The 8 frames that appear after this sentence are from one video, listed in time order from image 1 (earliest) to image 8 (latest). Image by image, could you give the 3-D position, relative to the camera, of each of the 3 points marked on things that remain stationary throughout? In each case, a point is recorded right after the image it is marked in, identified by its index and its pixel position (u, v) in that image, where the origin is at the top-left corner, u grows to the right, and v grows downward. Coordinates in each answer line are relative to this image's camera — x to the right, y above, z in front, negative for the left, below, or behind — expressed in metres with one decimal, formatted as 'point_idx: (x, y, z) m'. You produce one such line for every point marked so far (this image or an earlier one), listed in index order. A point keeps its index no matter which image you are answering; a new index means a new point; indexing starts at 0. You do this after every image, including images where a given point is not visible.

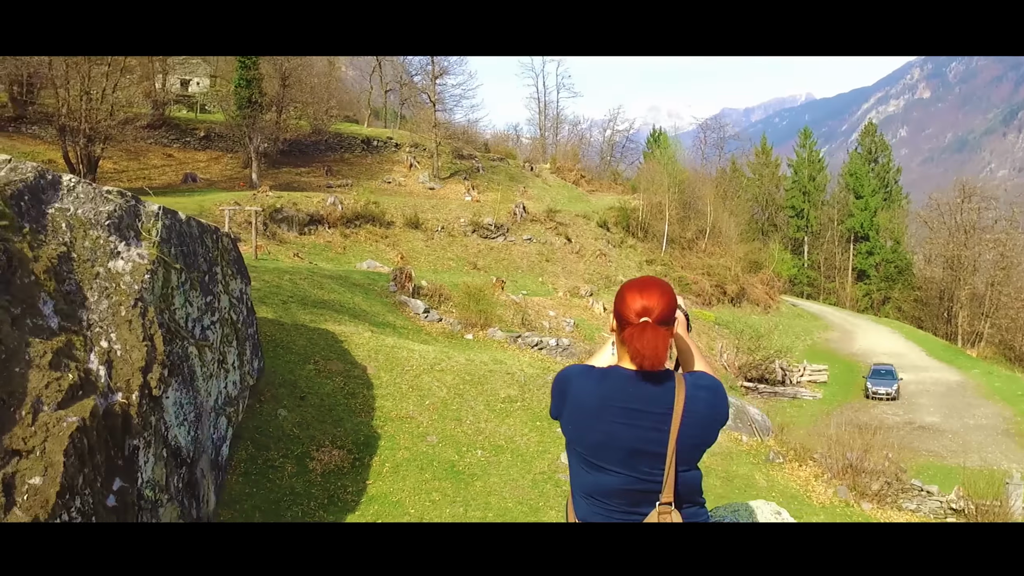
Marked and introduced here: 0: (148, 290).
0: (-3.3, 0.0, +8.2) m
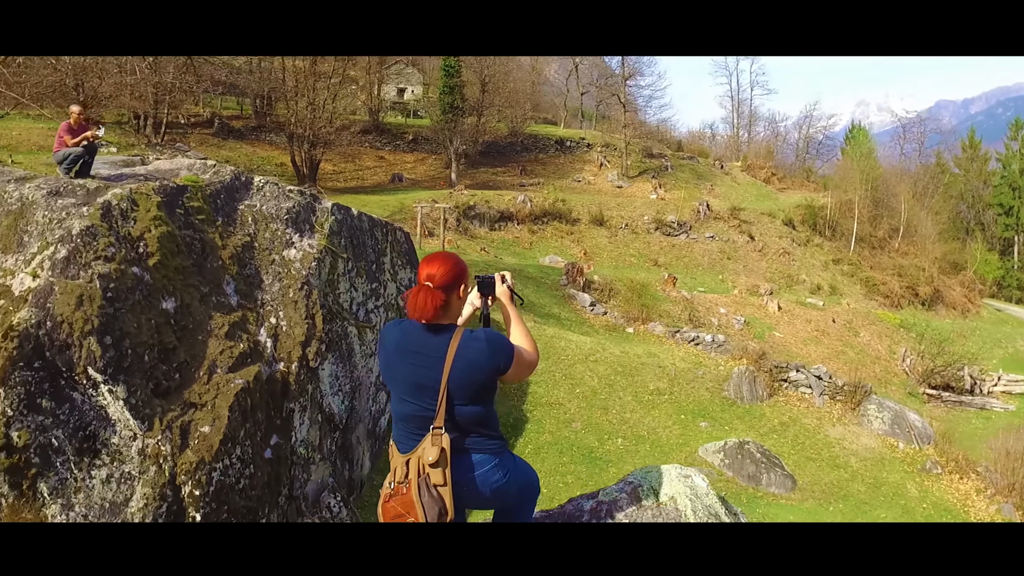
0: (-2.1, +0.1, +9.4) m
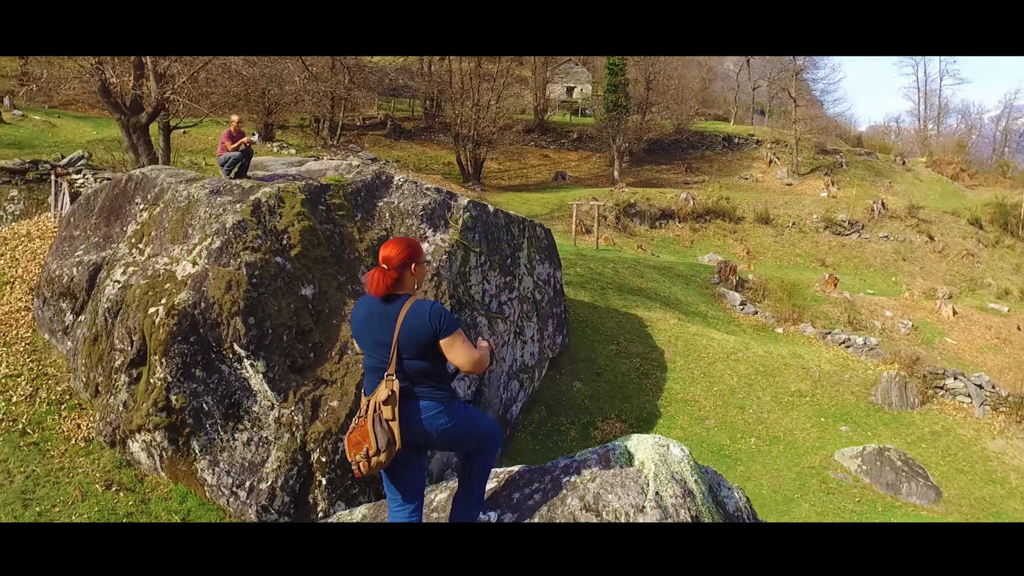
0: (-0.8, +0.2, +10.1) m
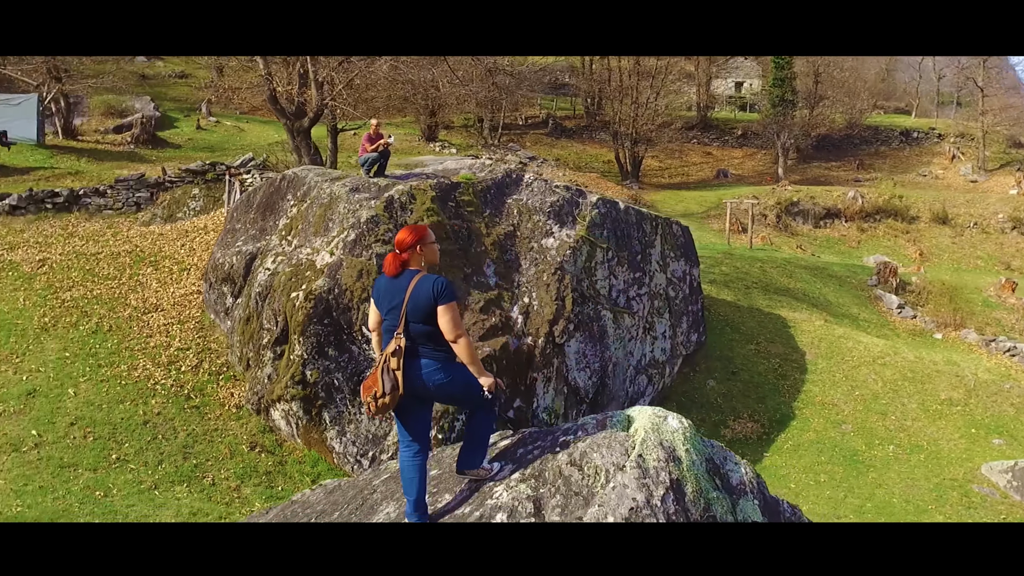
0: (+0.7, +0.3, +10.5) m
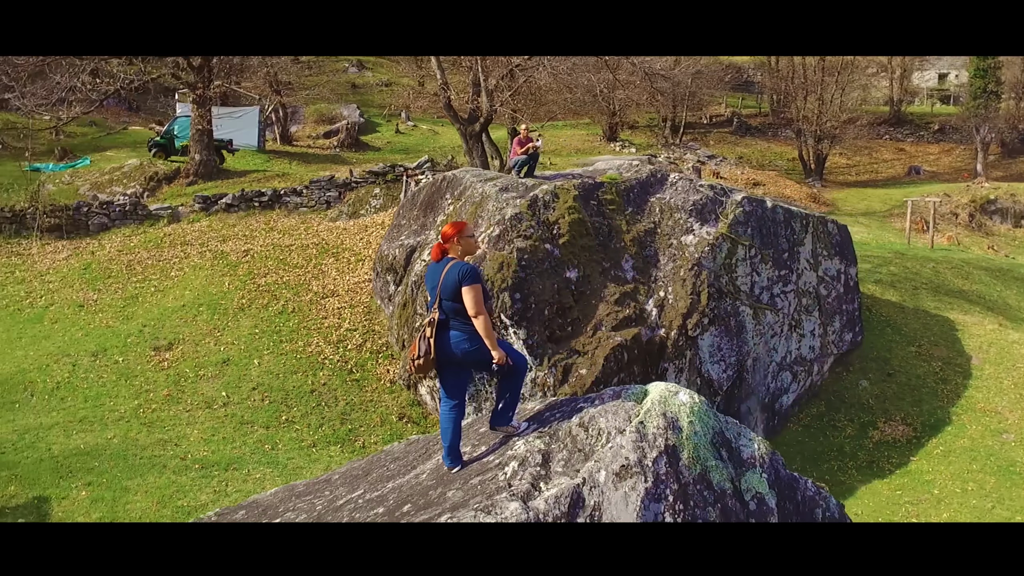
0: (+2.4, +0.4, +10.8) m
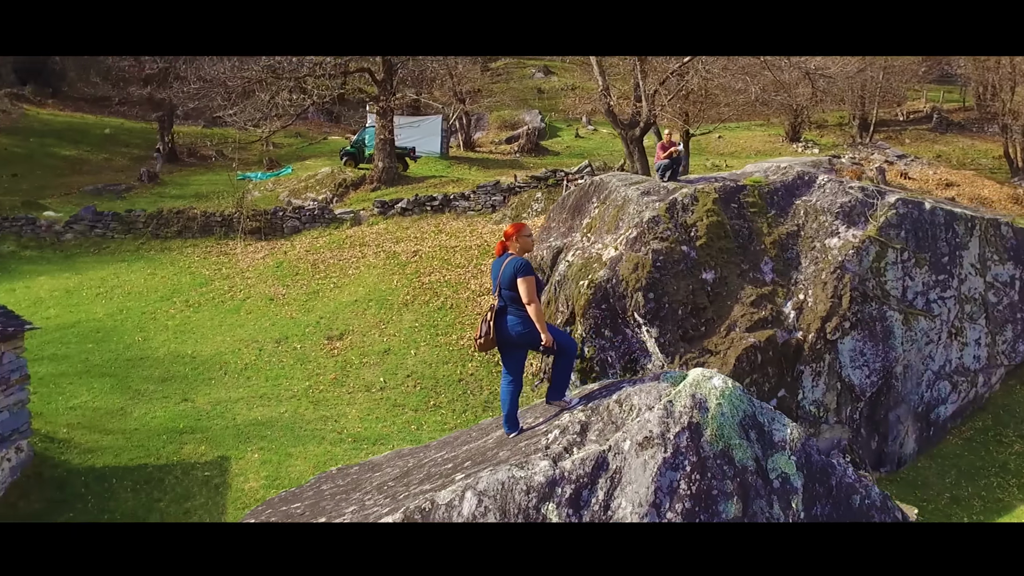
0: (+4.1, +0.3, +10.7) m
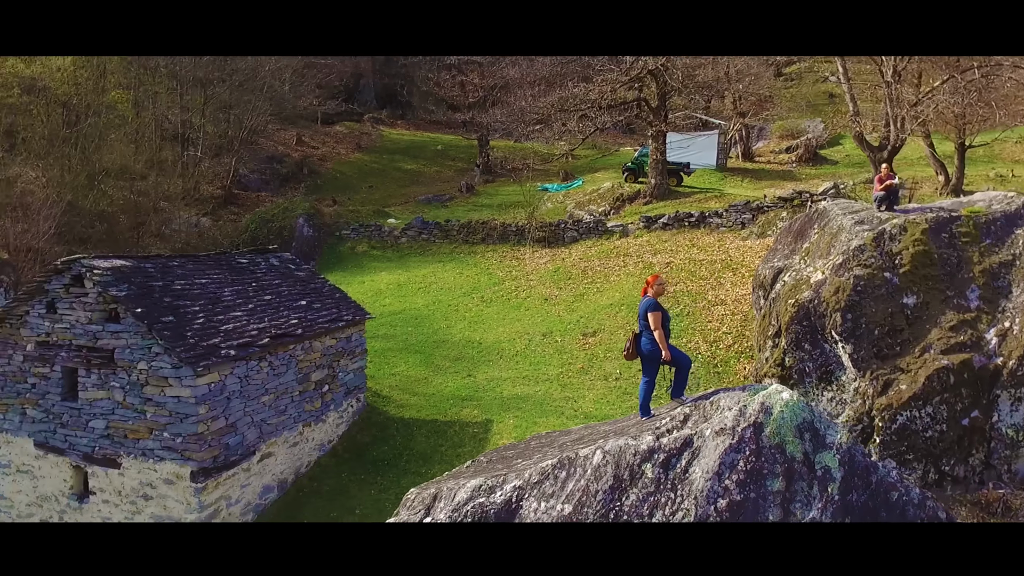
0: (+7.0, -0.1, +11.2) m
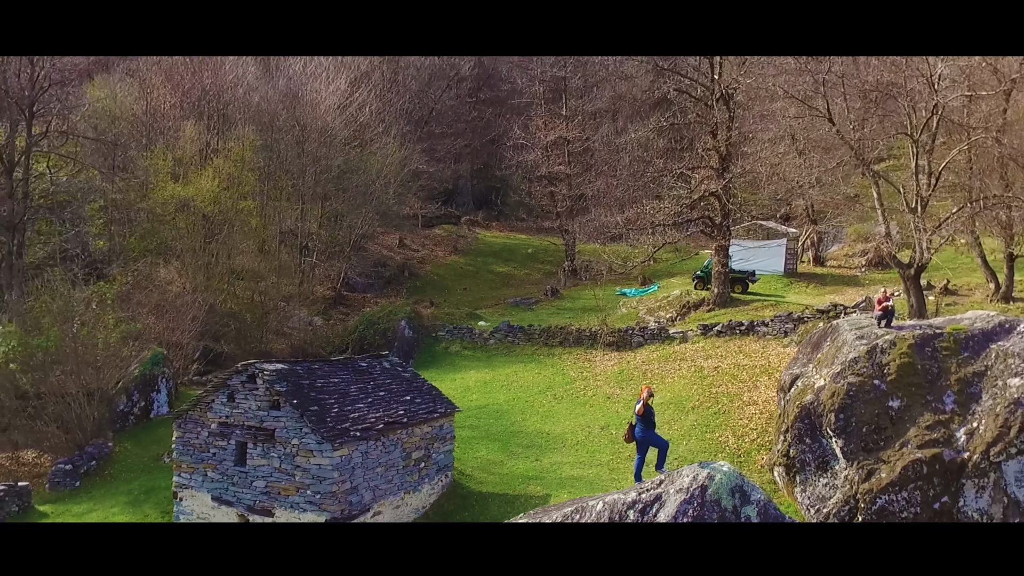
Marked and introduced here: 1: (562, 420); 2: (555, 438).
0: (+7.8, -1.7, +13.6) m
1: (+1.0, -2.8, +18.6) m
2: (+0.8, -3.0, +17.6) m
